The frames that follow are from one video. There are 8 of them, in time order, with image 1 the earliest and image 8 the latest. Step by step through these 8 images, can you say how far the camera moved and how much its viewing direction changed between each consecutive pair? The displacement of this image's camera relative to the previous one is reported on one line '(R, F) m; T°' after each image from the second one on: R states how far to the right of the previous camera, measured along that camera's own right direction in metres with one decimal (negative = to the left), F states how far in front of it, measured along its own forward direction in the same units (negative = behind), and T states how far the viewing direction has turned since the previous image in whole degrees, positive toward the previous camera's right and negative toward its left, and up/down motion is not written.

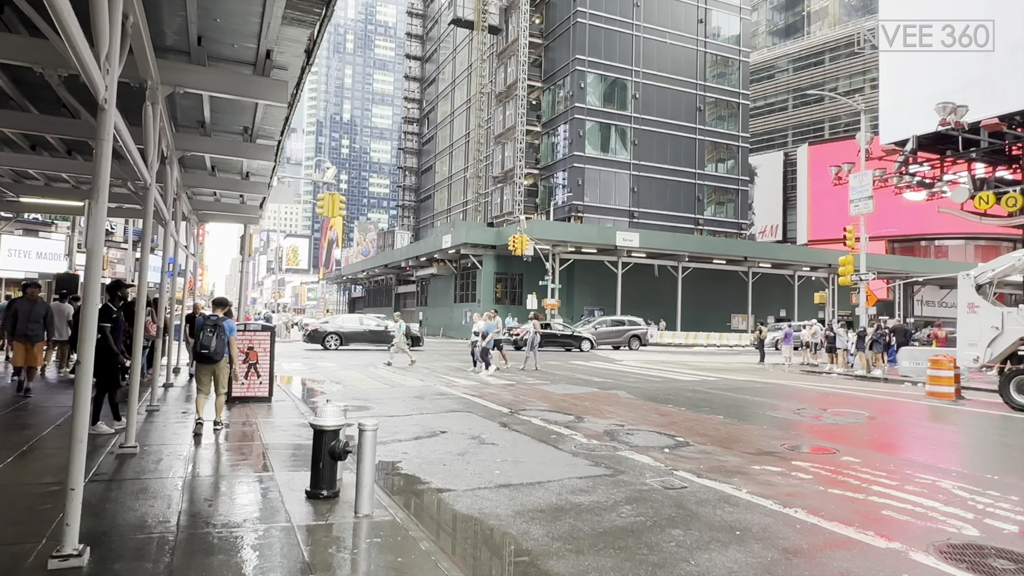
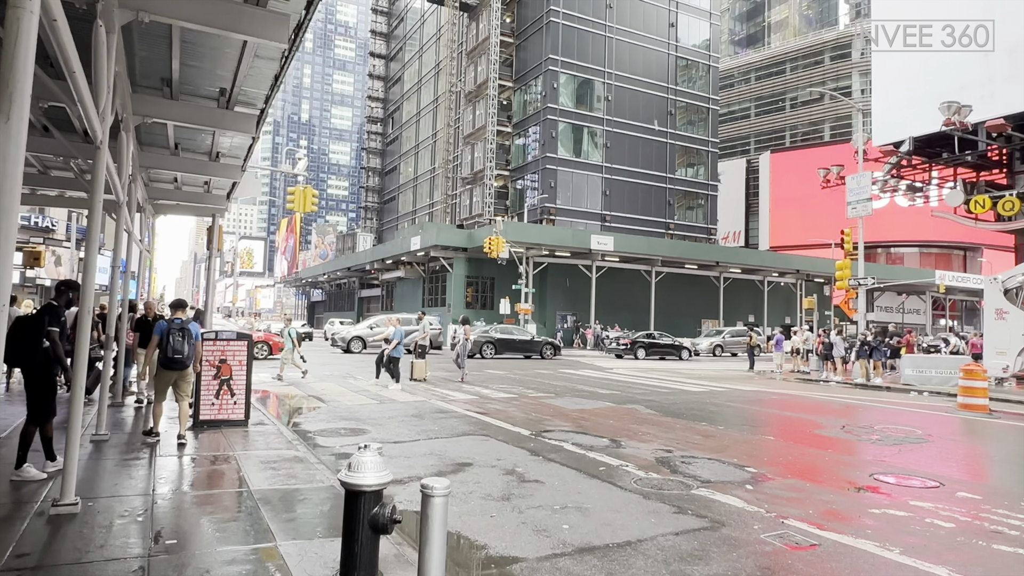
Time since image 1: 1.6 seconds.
(-1.1, +1.8) m; +4°
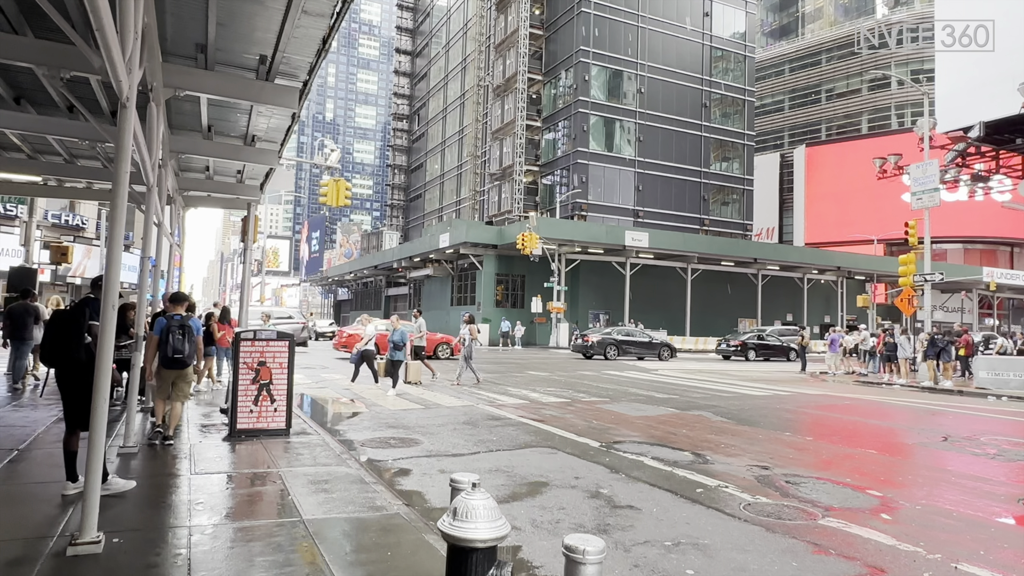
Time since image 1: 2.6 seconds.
(-0.7, +1.1) m; -2°
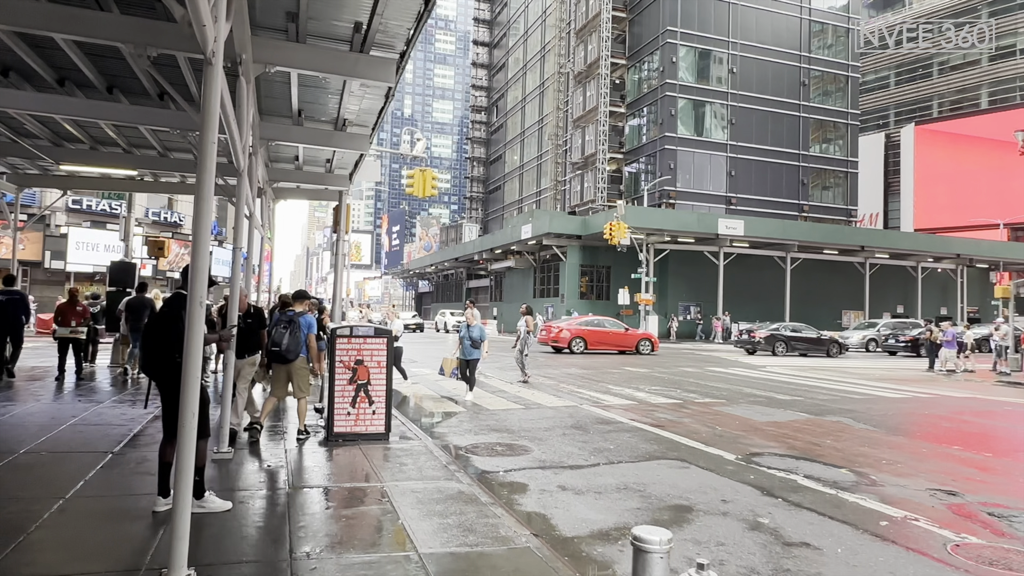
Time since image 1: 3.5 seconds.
(-0.6, +1.0) m; -7°
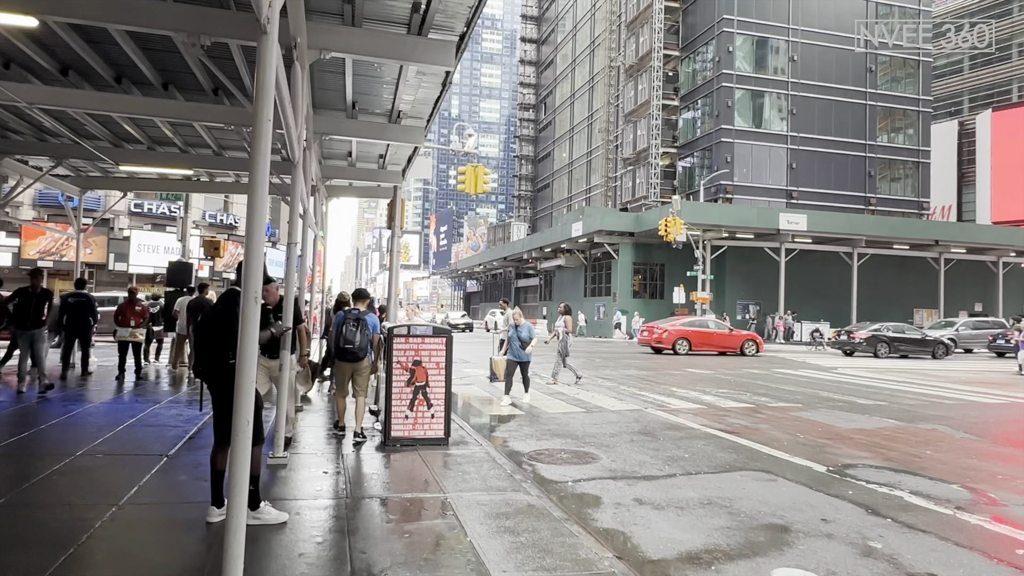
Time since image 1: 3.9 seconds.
(-0.2, +0.5) m; -4°
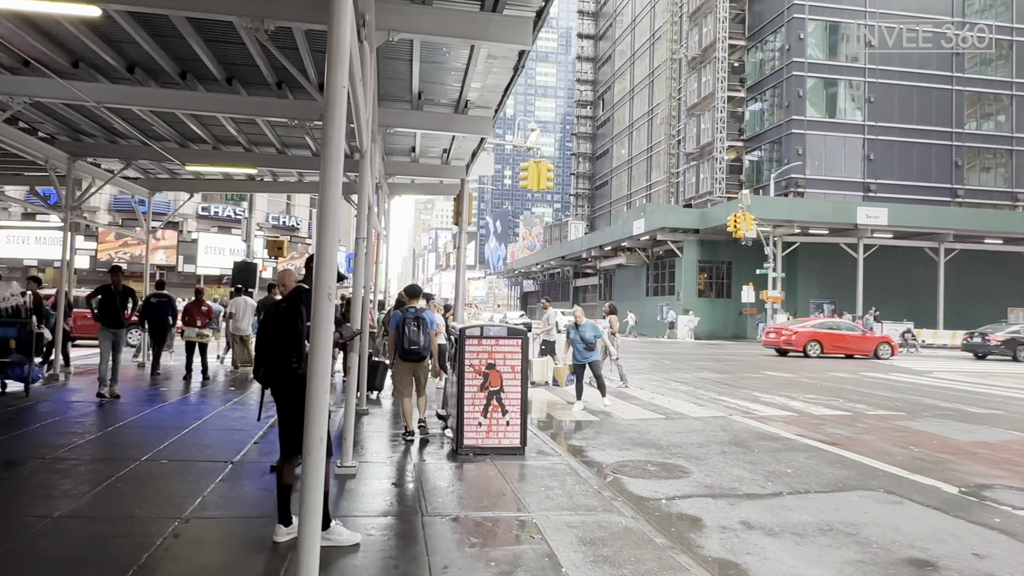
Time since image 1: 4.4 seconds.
(-0.3, +0.6) m; -5°
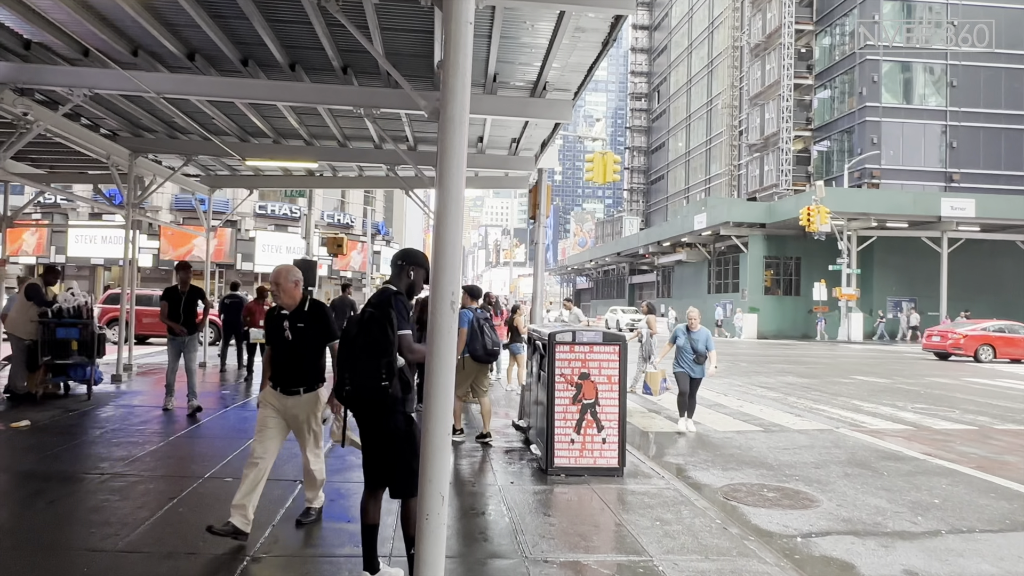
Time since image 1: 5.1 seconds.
(-0.5, +0.8) m; -4°
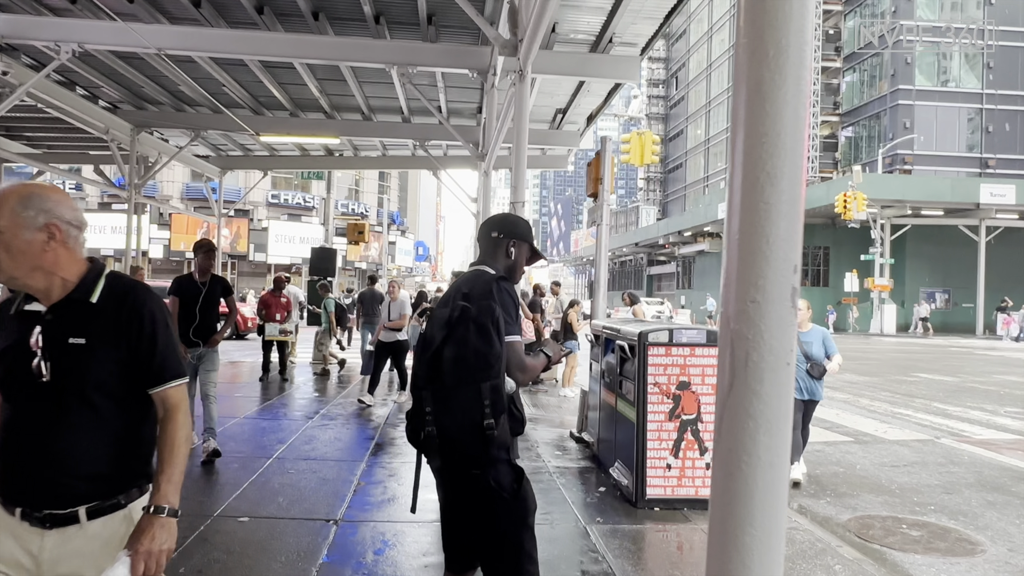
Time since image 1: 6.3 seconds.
(-0.6, +1.2) m; -1°
